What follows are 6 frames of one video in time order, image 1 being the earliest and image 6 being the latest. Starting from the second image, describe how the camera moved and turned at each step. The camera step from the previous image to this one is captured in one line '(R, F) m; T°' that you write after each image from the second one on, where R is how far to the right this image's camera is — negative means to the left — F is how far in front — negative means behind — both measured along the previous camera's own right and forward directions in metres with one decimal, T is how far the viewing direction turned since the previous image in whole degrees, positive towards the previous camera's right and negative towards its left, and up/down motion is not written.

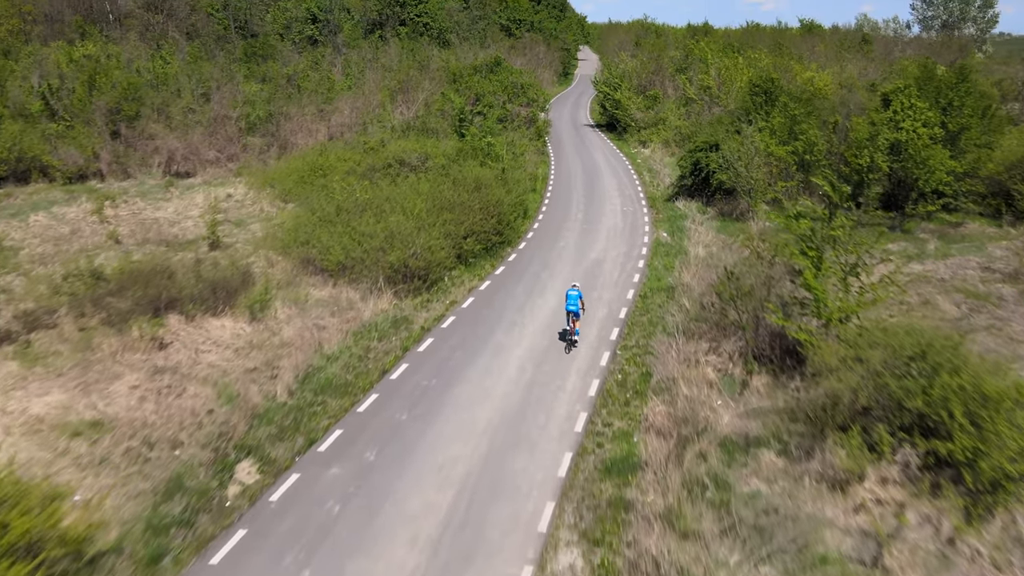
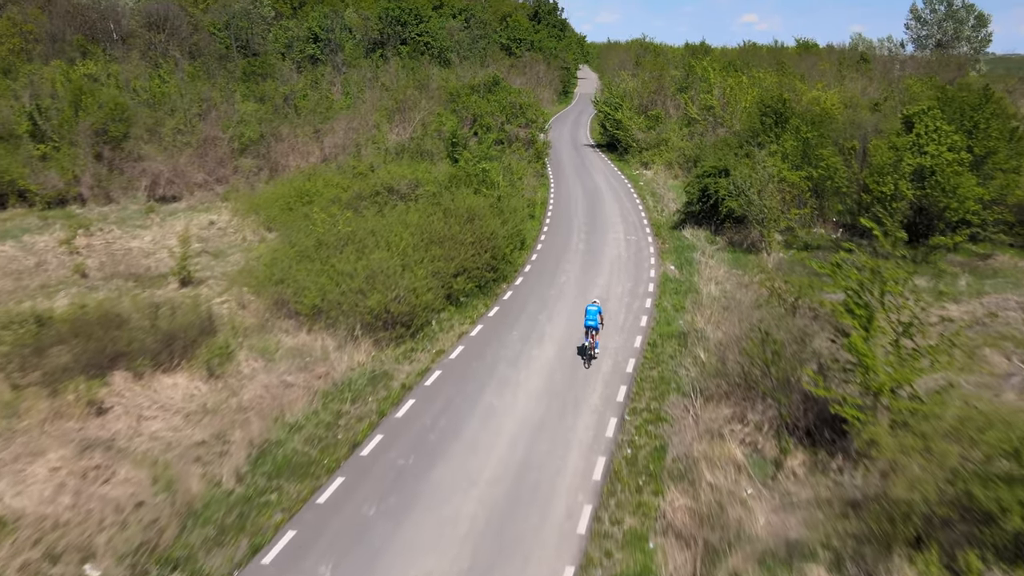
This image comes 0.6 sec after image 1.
(+0.2, +2.0) m; 0°
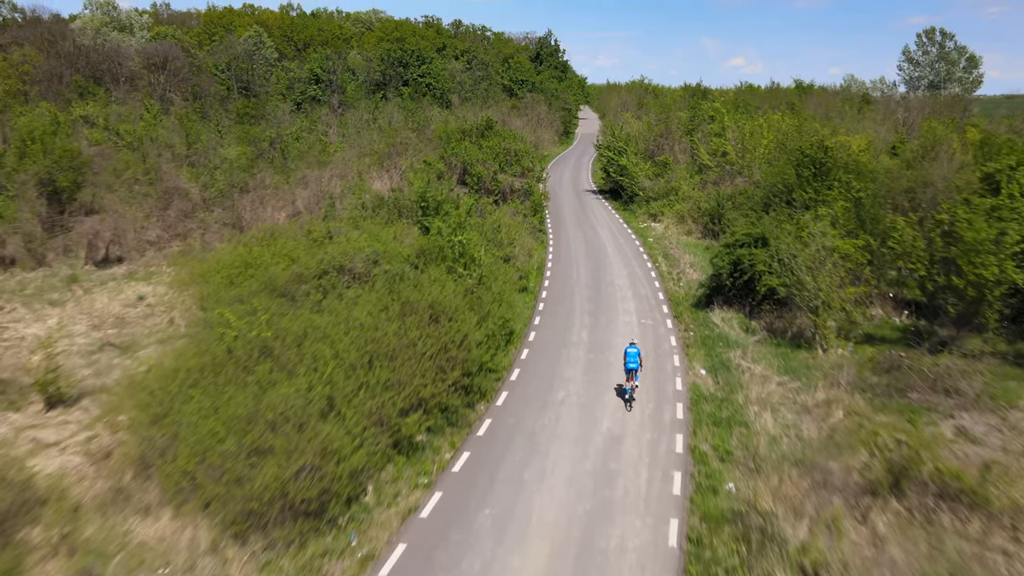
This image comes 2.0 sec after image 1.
(+0.6, +6.0) m; 0°
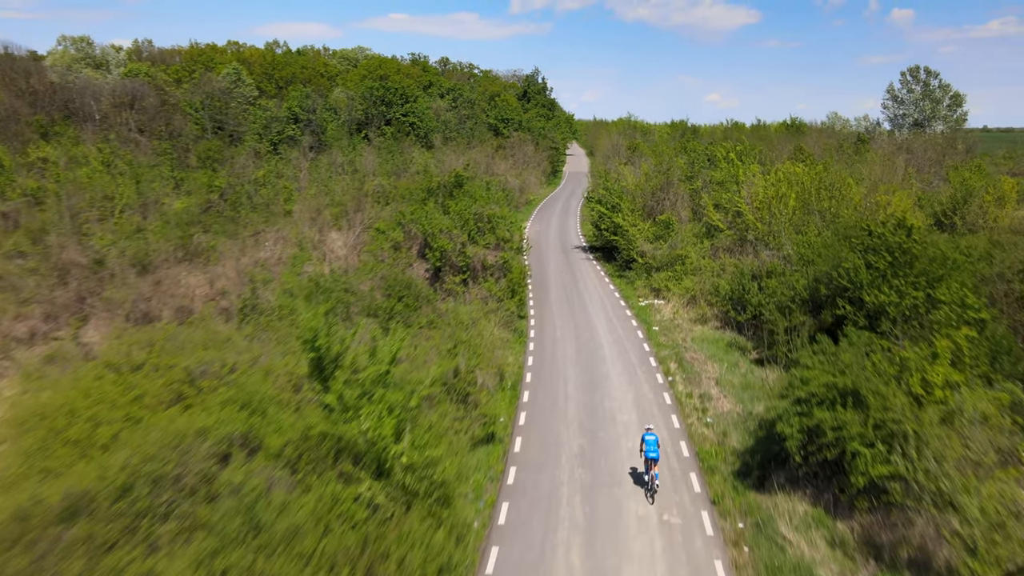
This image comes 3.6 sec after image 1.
(+0.9, +8.9) m; +1°
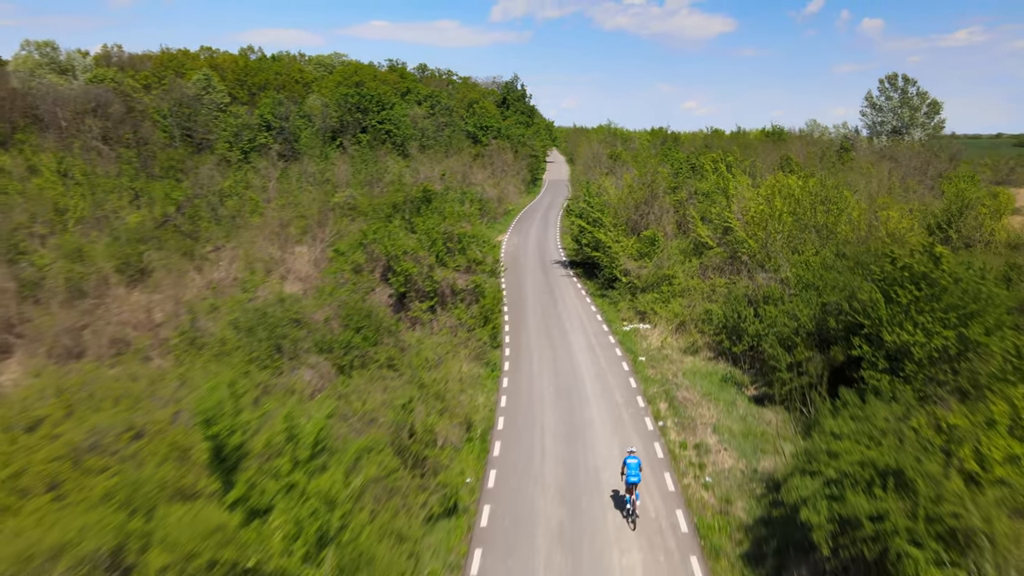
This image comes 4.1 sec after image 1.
(+0.4, +3.2) m; +2°
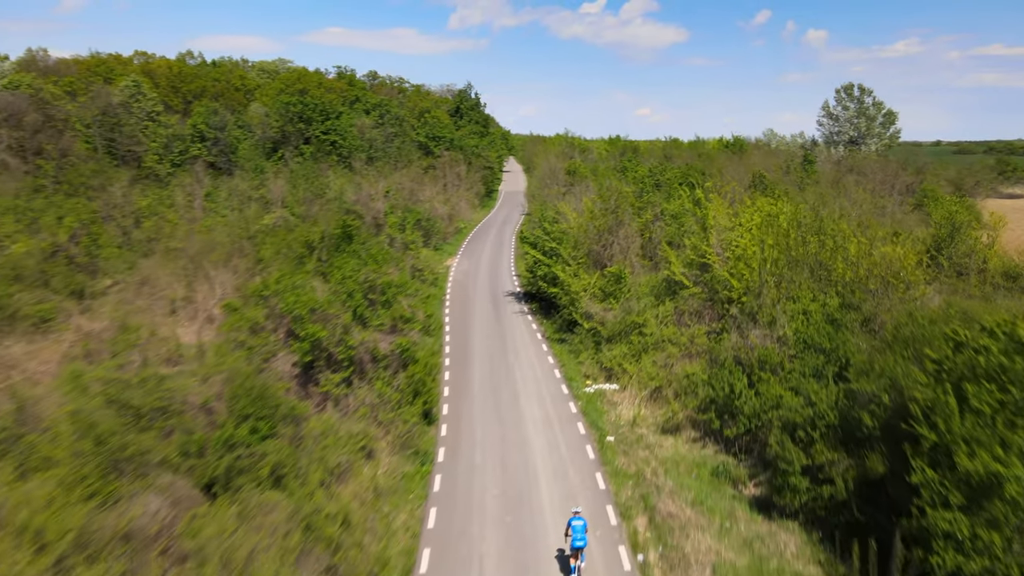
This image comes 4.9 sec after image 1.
(+0.9, +6.3) m; +3°
